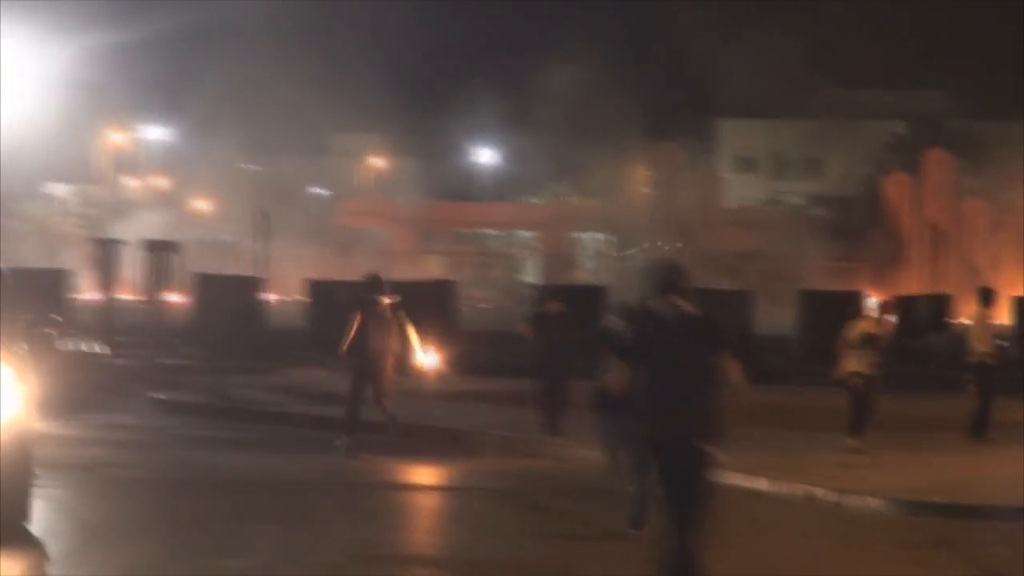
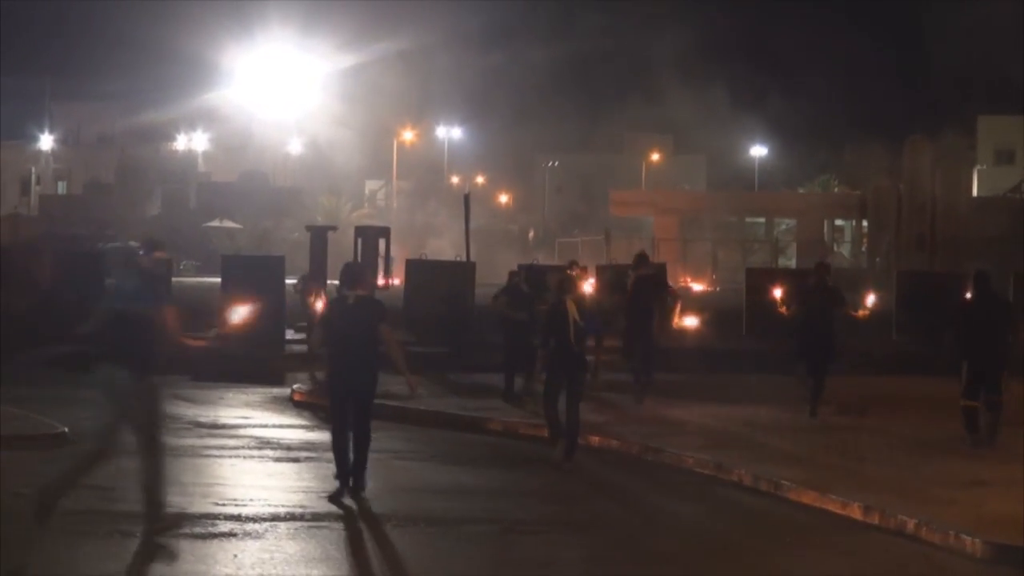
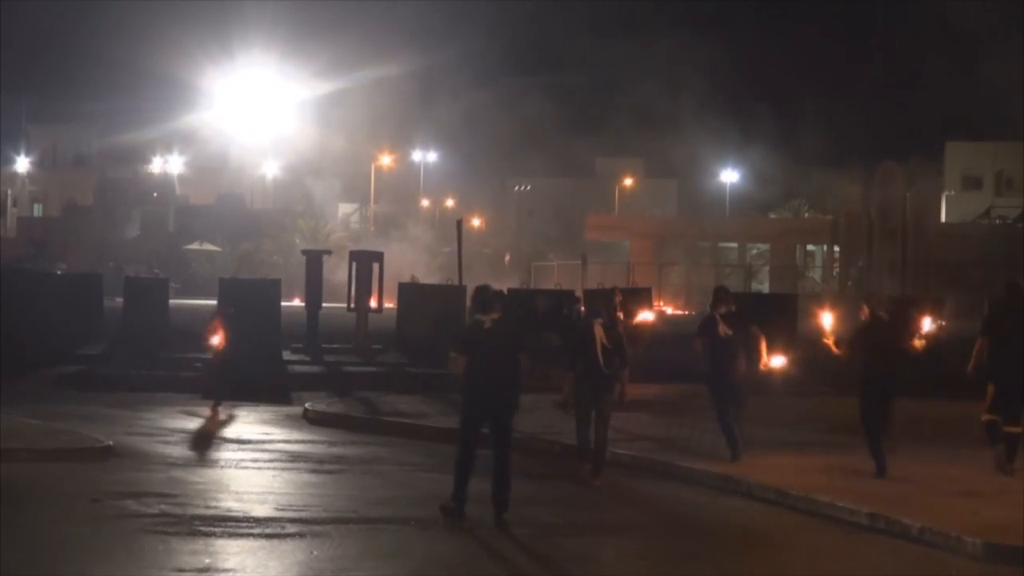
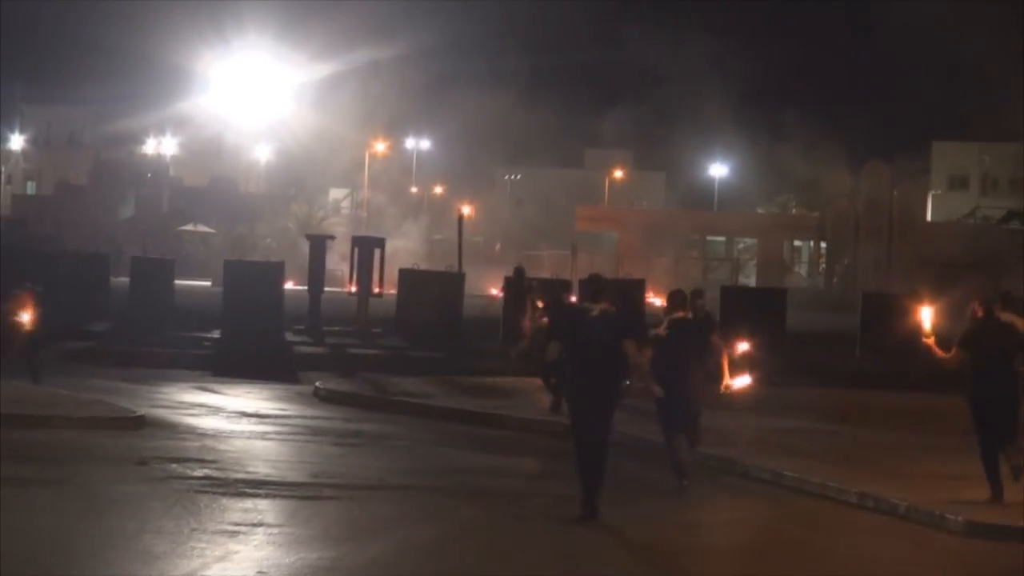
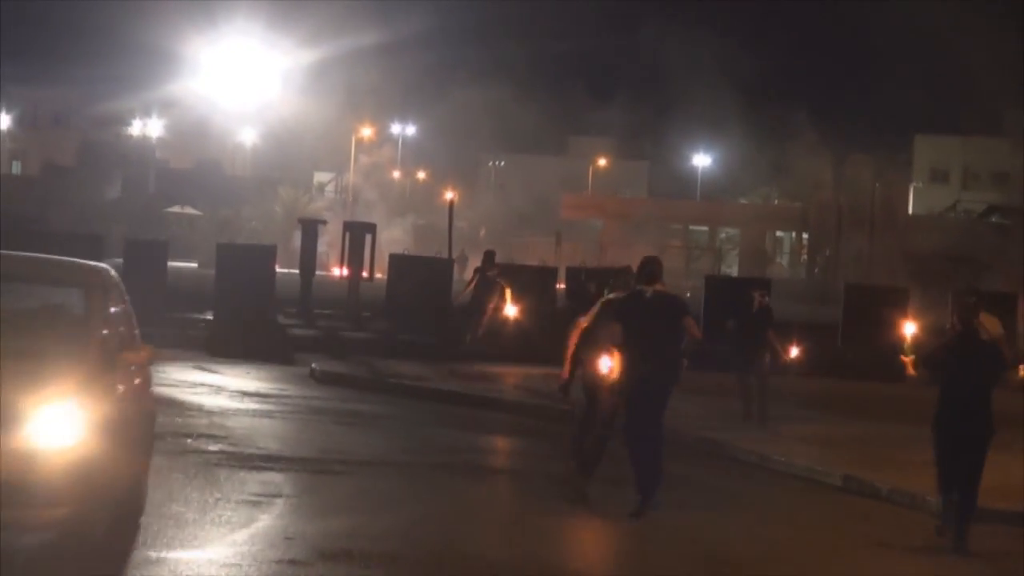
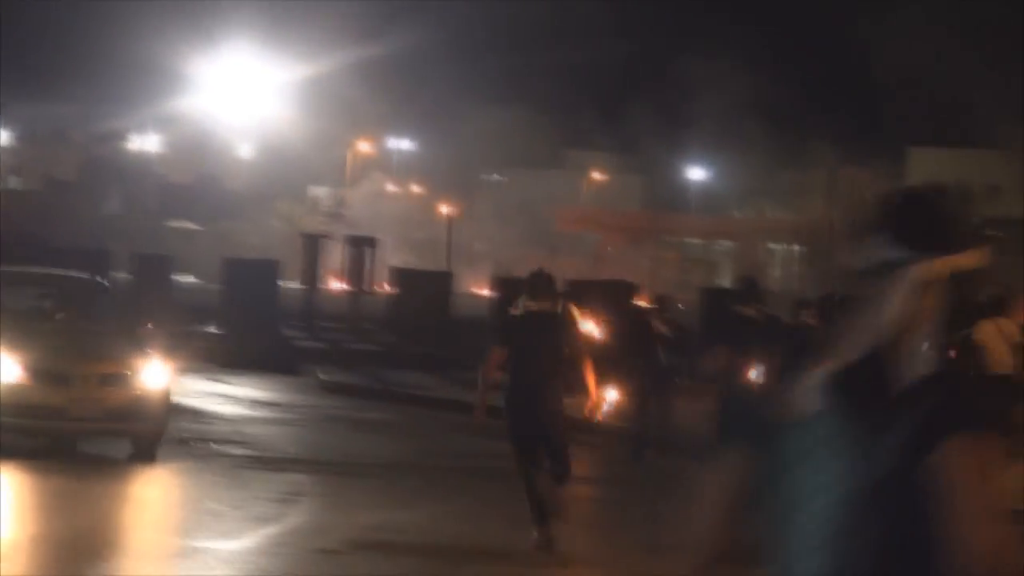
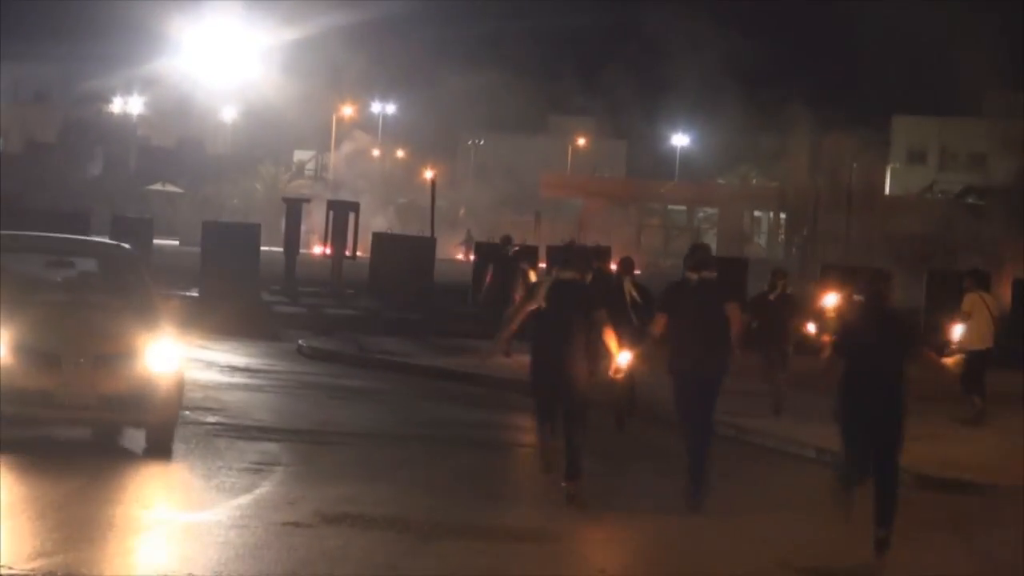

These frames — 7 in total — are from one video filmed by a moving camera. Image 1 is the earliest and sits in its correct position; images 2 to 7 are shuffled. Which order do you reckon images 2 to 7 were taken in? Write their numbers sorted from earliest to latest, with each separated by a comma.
6, 7, 5, 4, 3, 2
